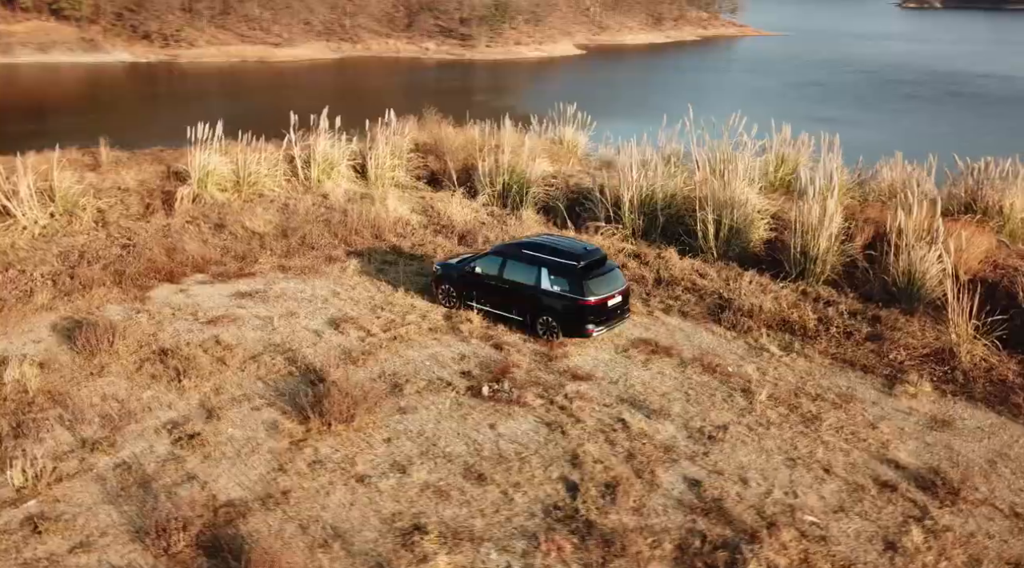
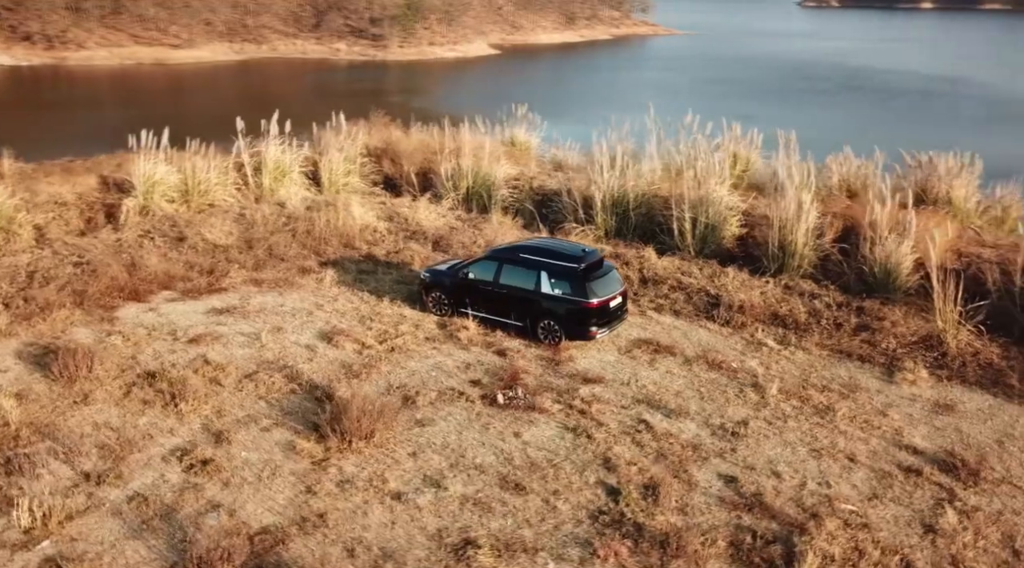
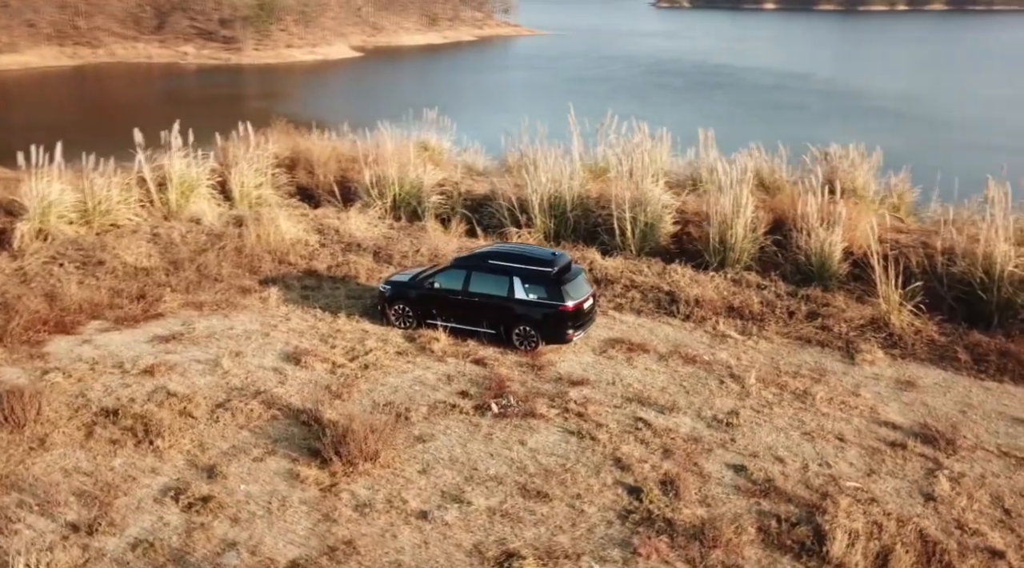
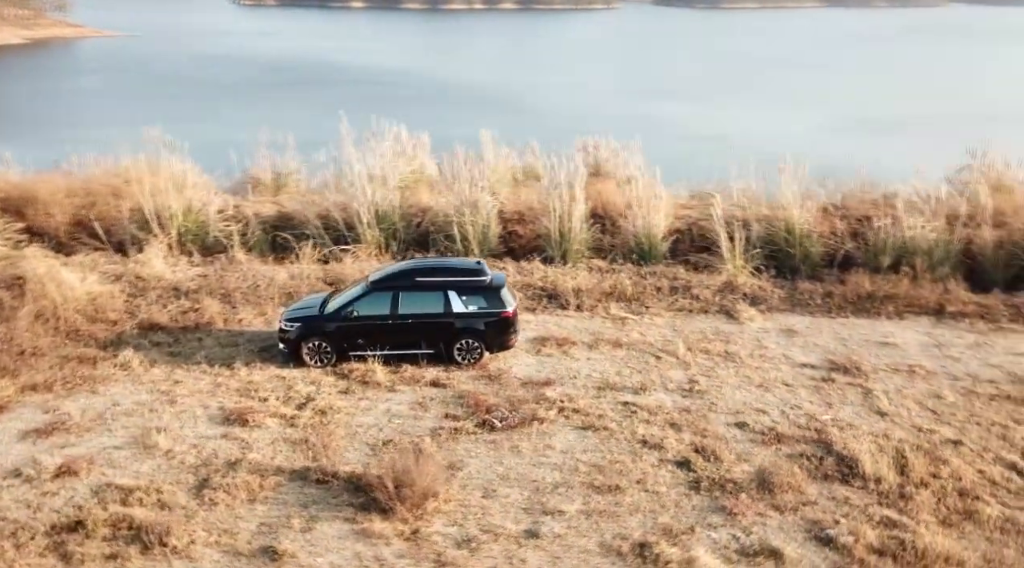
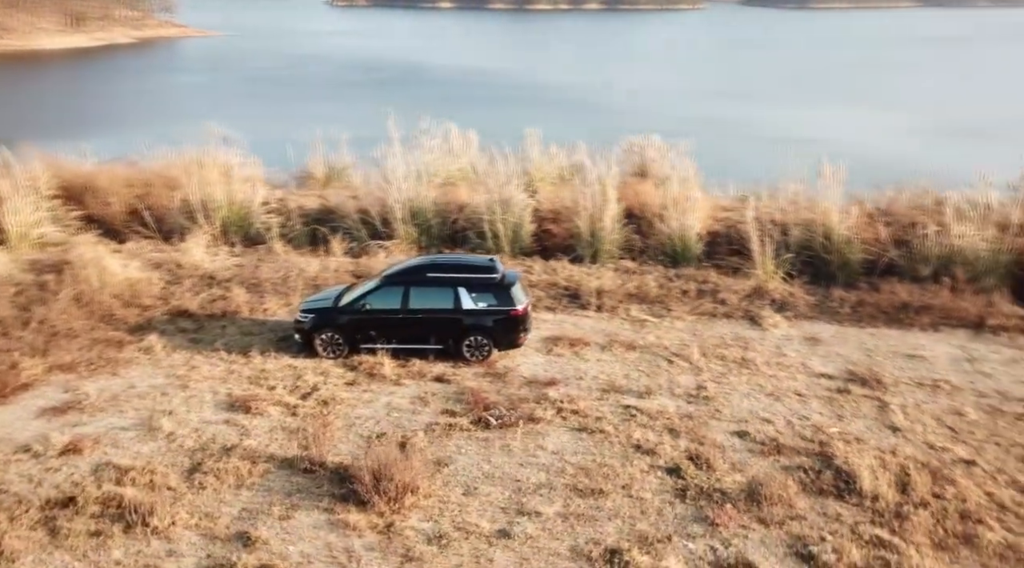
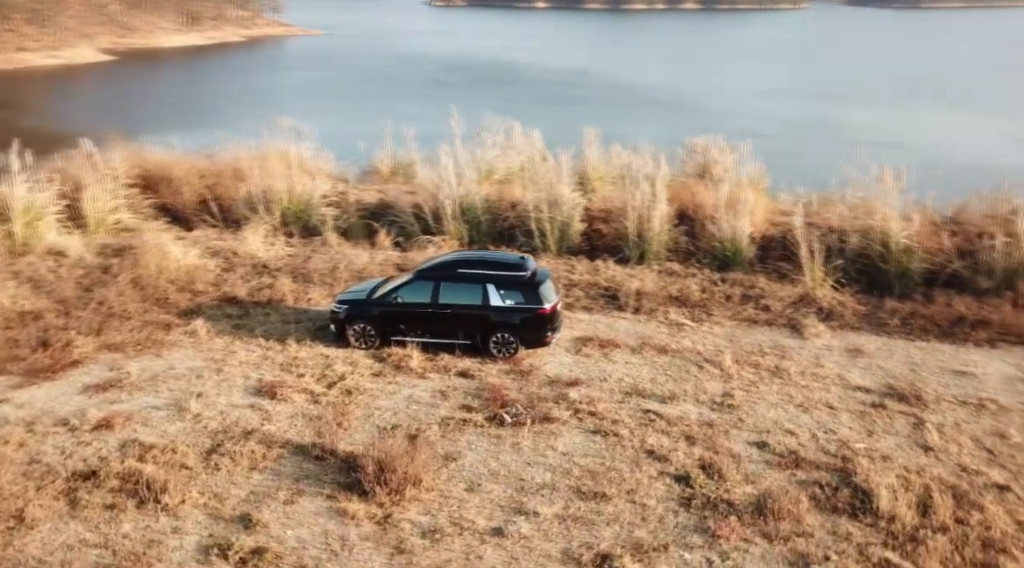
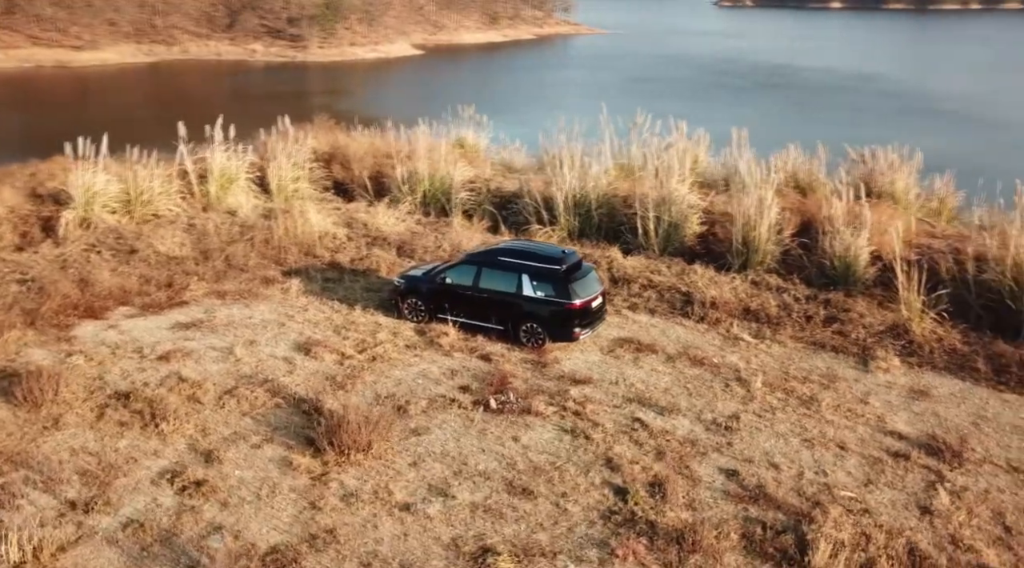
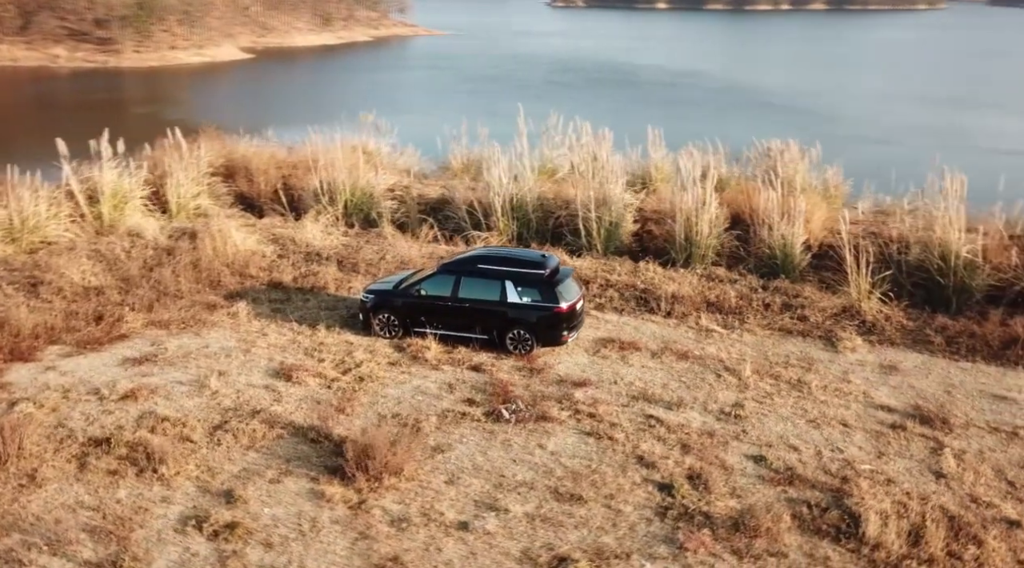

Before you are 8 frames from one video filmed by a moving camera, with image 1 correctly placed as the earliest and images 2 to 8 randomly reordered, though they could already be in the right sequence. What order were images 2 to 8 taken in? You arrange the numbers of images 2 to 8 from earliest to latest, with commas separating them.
2, 7, 3, 8, 6, 5, 4
